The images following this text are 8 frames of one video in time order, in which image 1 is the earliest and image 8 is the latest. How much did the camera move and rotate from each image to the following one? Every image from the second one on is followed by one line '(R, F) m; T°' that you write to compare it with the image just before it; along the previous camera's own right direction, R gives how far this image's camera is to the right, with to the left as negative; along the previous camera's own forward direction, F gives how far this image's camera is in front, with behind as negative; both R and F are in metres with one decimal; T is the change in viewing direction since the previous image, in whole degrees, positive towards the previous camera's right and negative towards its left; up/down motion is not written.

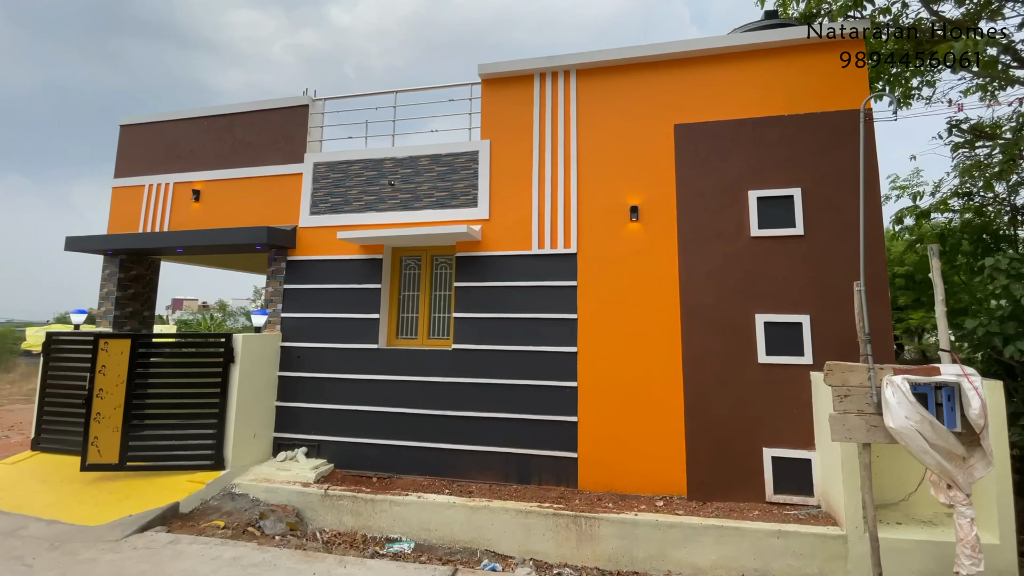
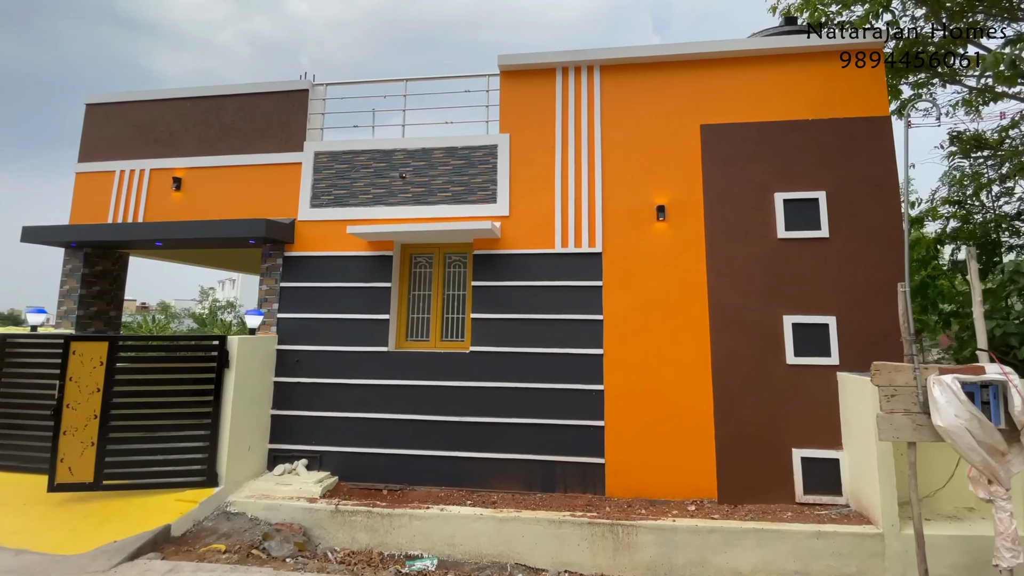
(-0.7, +0.2) m; +6°
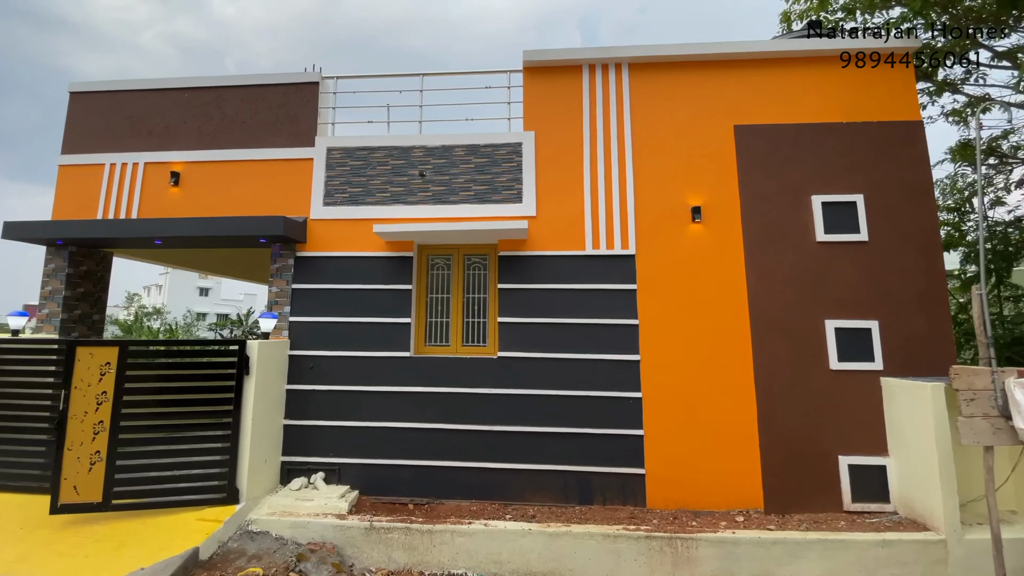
(-0.6, +0.3) m; +4°
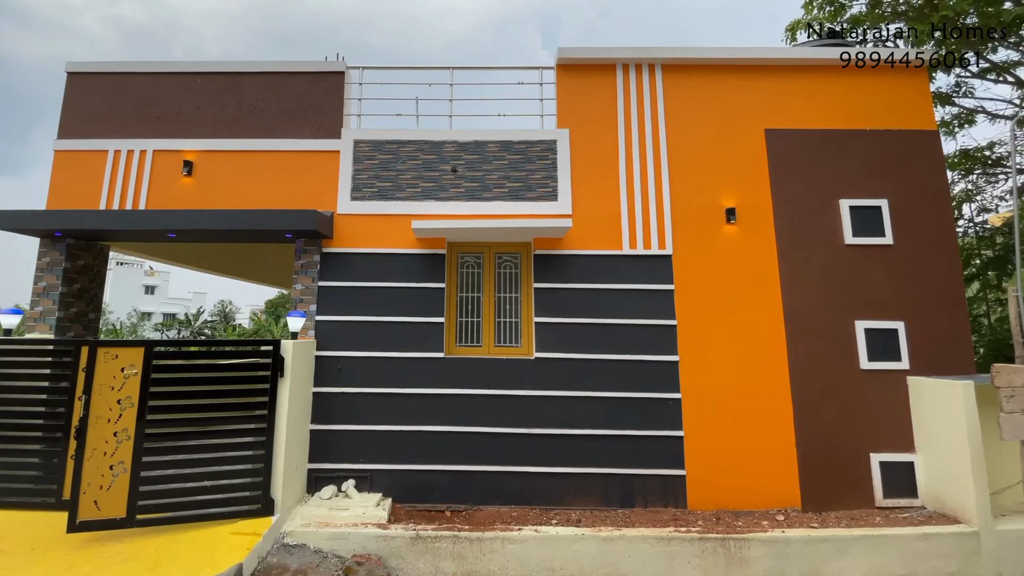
(-0.8, +0.1) m; +5°
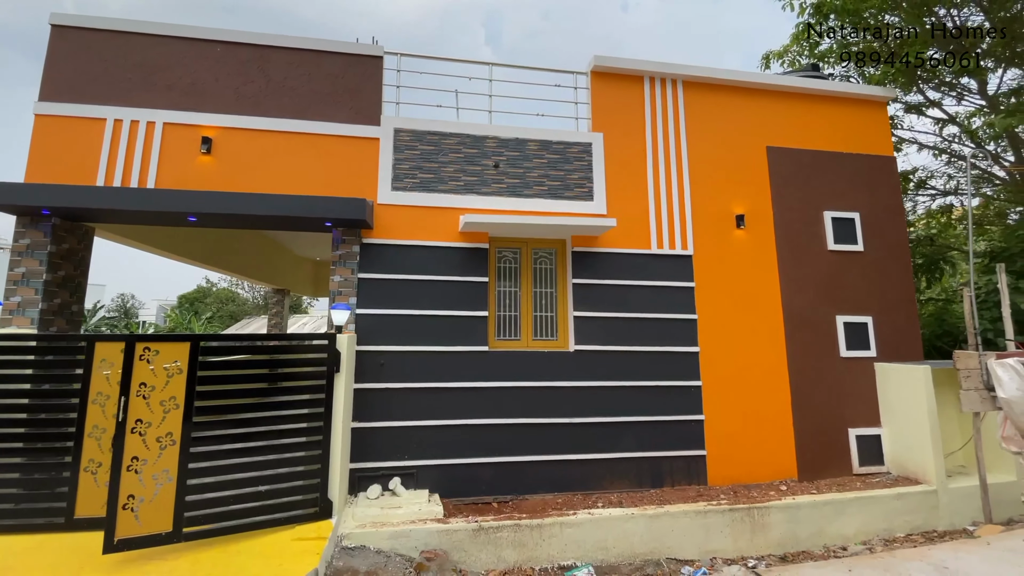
(-1.6, 0.0) m; +13°
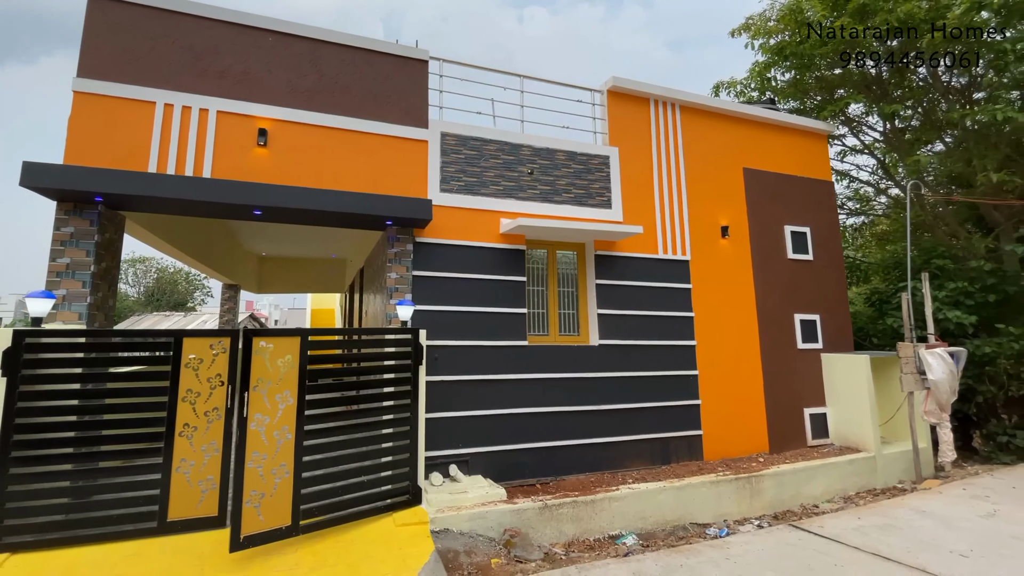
(-1.7, -0.2) m; +13°
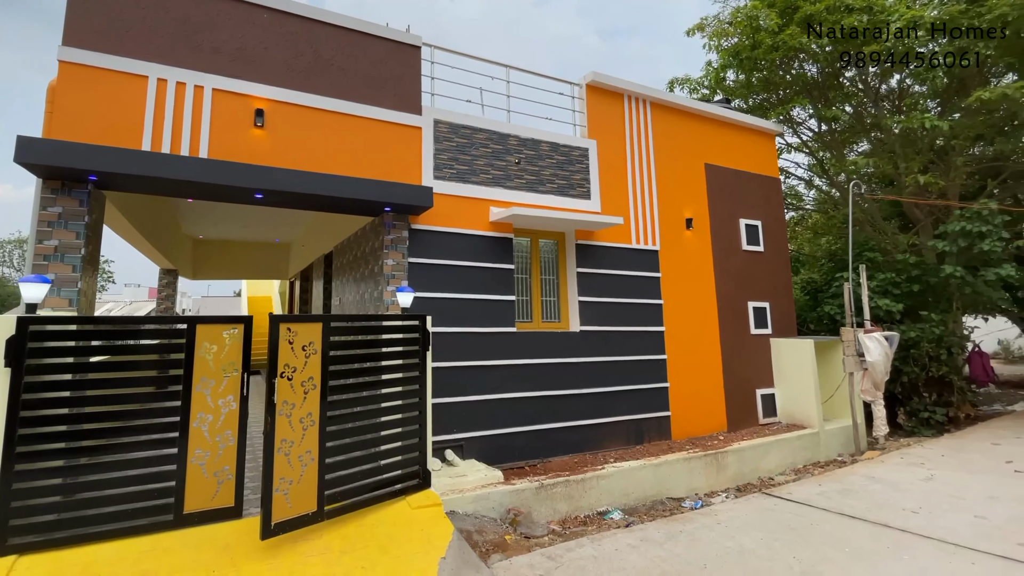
(-0.7, -0.1) m; +8°
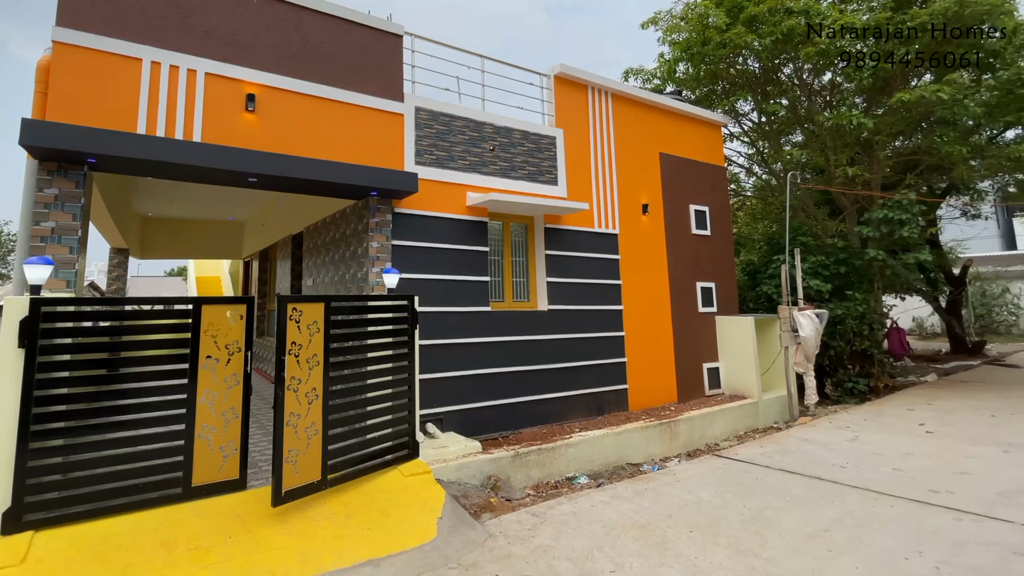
(-0.4, -0.4) m; +6°
